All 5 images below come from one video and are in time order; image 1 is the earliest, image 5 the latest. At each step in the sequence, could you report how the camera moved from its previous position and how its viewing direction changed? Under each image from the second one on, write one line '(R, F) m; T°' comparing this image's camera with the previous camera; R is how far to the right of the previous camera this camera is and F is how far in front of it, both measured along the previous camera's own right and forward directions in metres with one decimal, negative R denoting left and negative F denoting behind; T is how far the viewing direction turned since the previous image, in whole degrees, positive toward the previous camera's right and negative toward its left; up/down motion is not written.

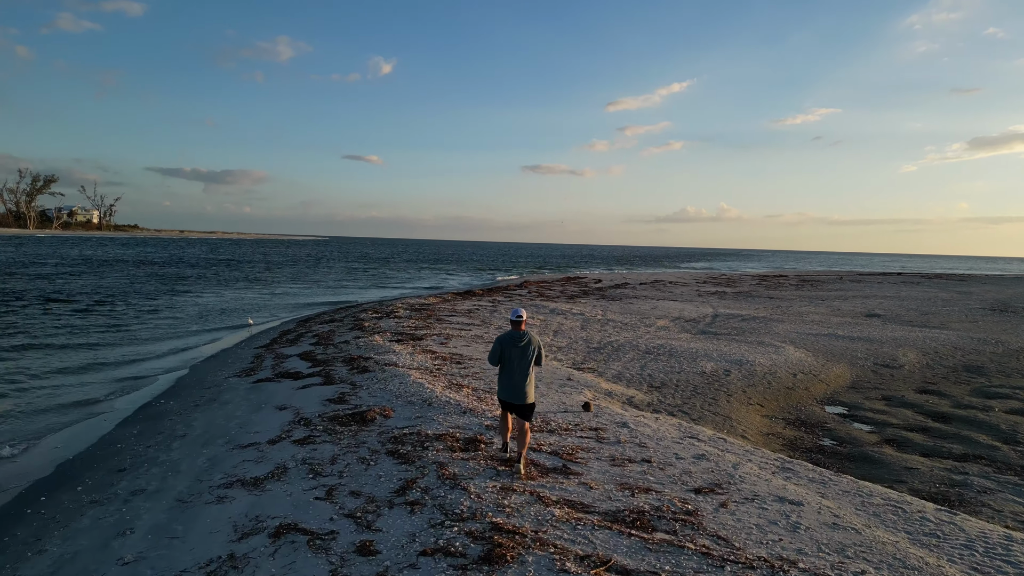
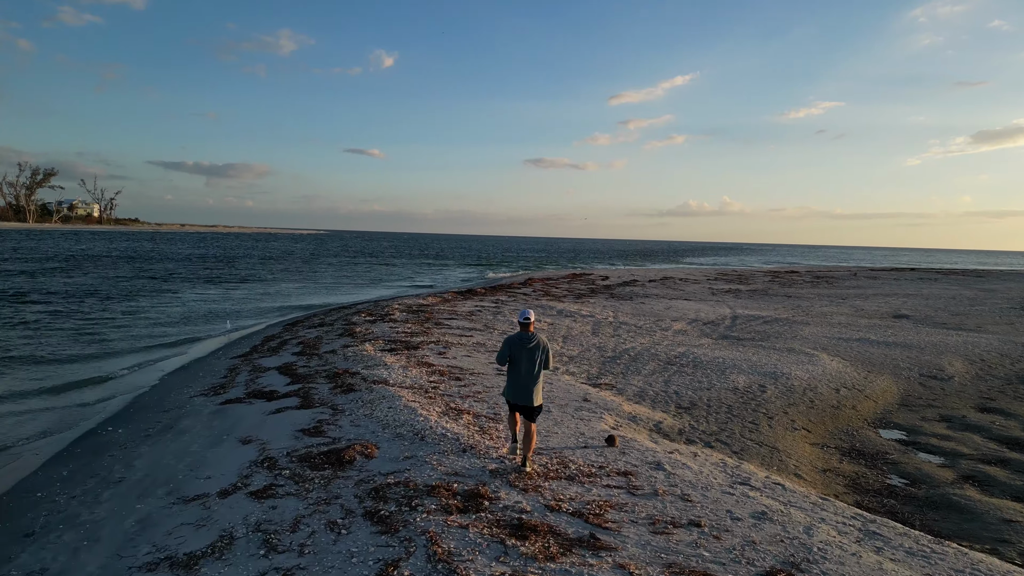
(-0.1, +1.5) m; 0°
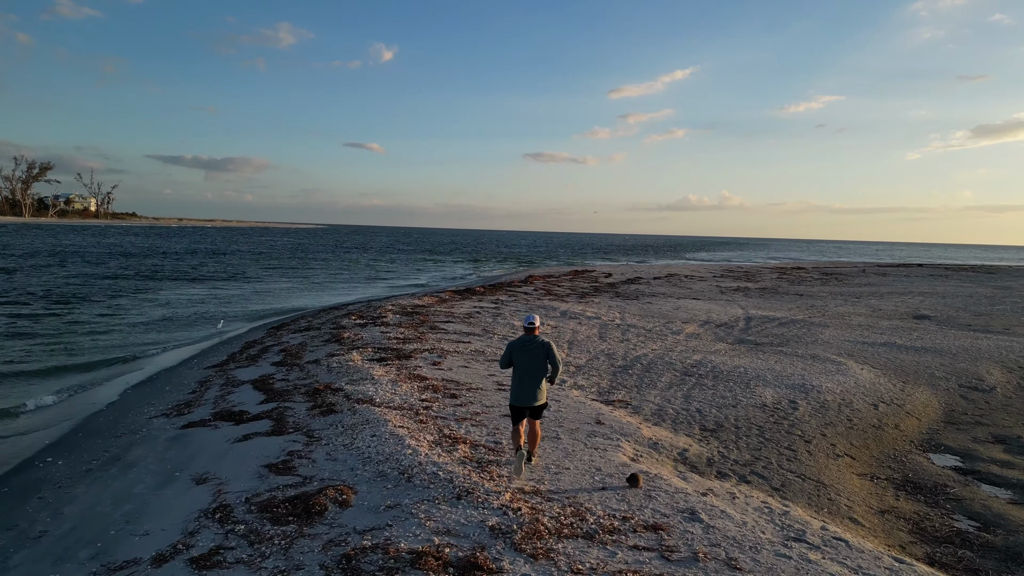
(0.0, +1.2) m; 0°
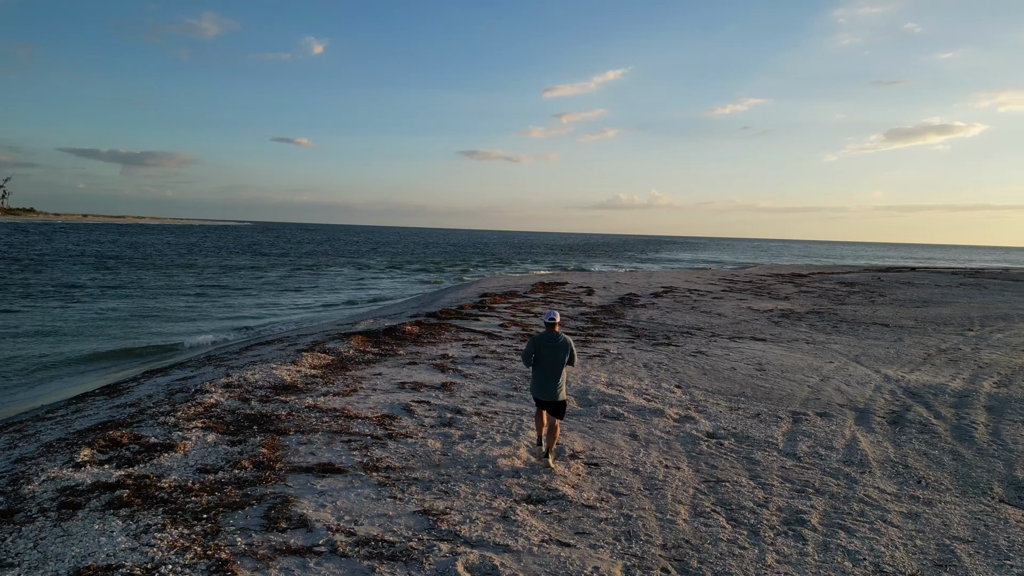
(-0.4, +9.9) m; +5°
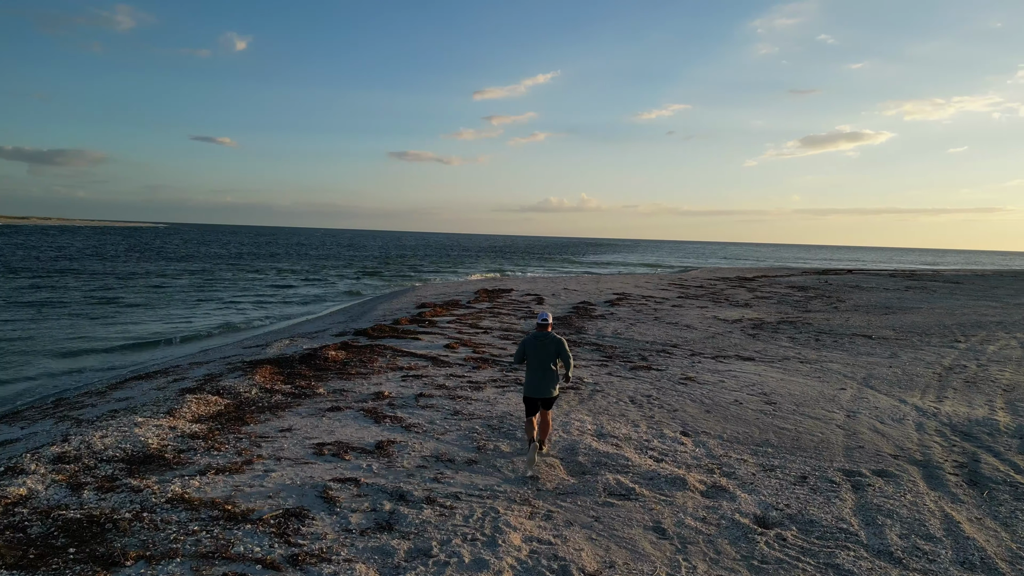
(-0.3, +2.6) m; +5°
